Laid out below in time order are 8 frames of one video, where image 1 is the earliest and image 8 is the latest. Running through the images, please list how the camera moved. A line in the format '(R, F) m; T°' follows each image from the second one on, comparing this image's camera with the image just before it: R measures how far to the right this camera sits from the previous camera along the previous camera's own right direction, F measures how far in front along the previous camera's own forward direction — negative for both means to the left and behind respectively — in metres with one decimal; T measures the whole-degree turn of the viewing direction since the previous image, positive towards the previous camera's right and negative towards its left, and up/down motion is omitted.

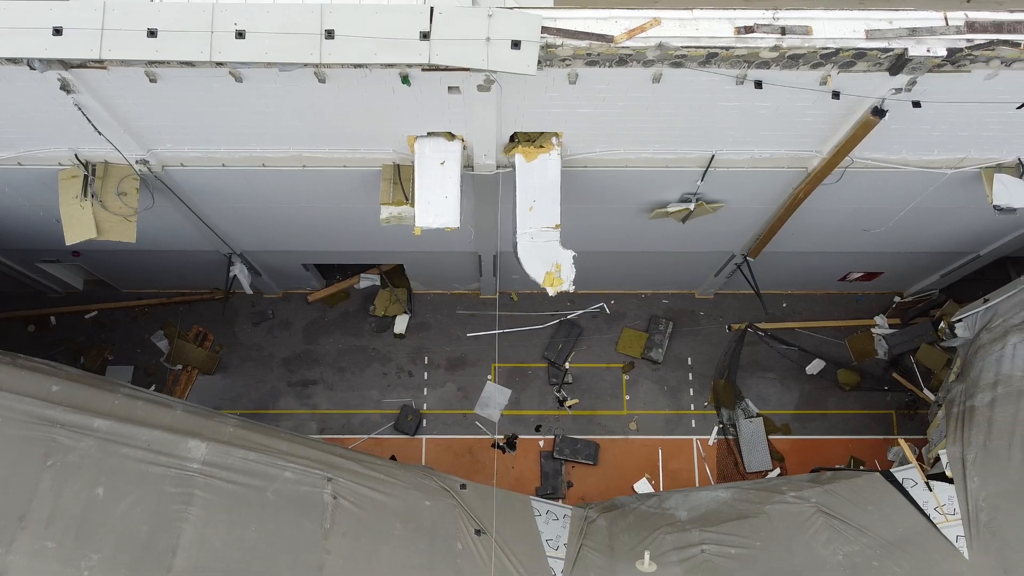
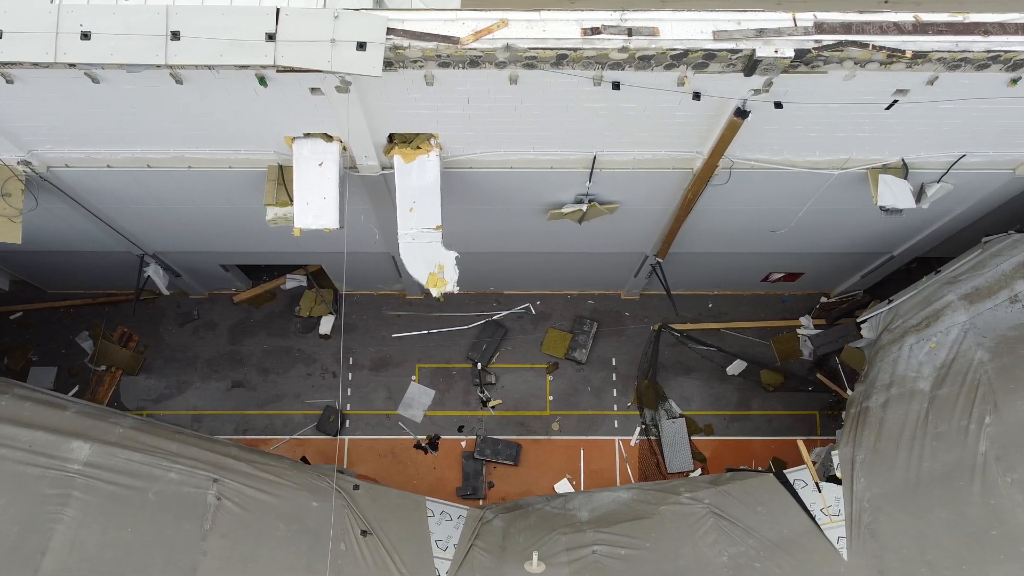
(+1.1, 0.0) m; 0°
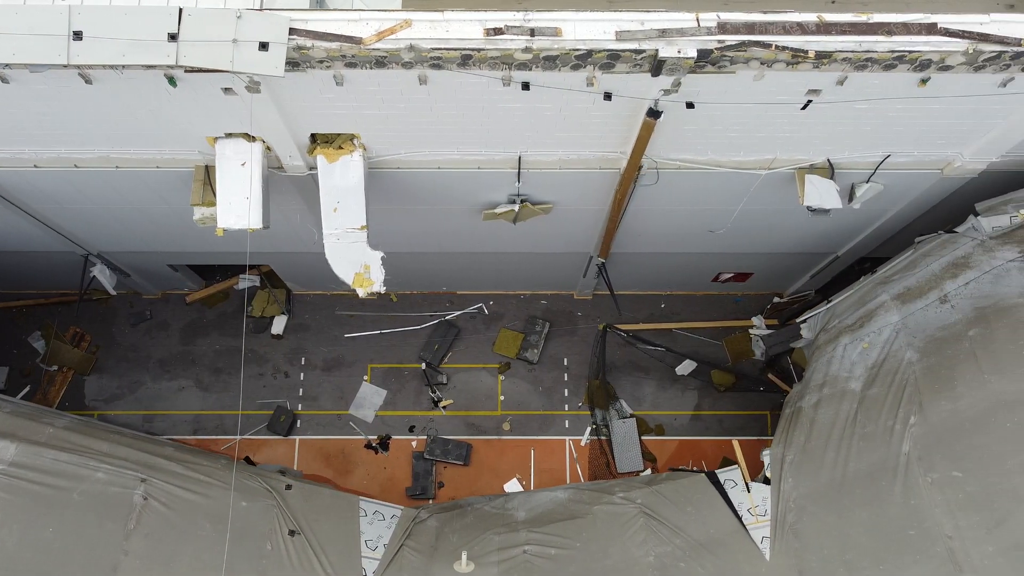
(+0.7, 0.0) m; 0°
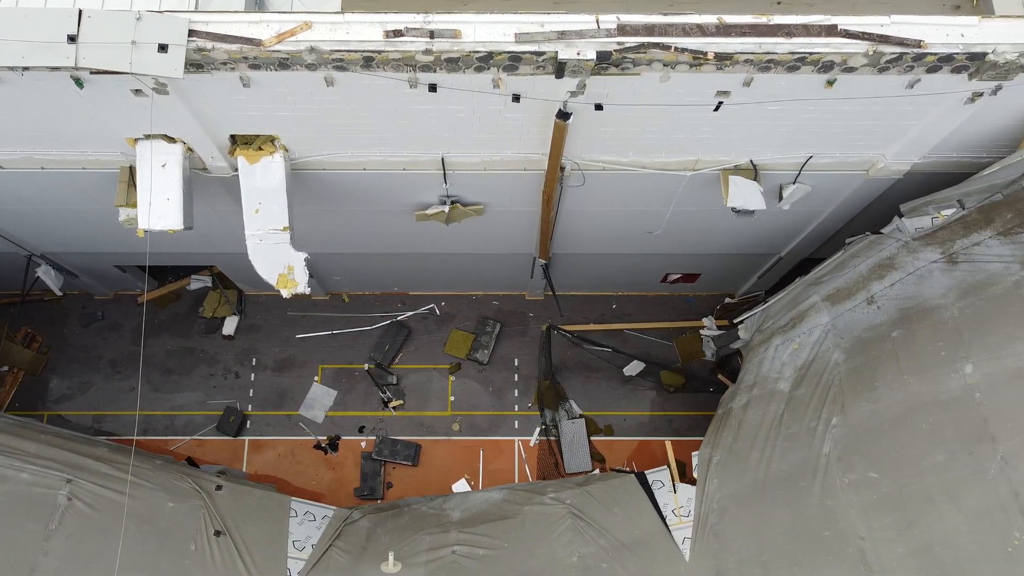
(+0.7, 0.0) m; 0°
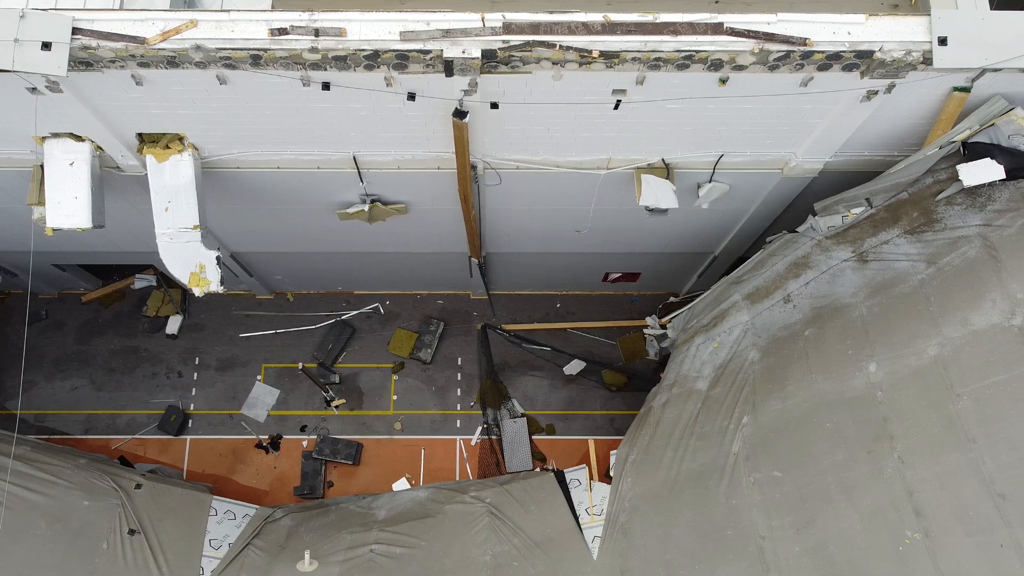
(+0.8, 0.0) m; 0°
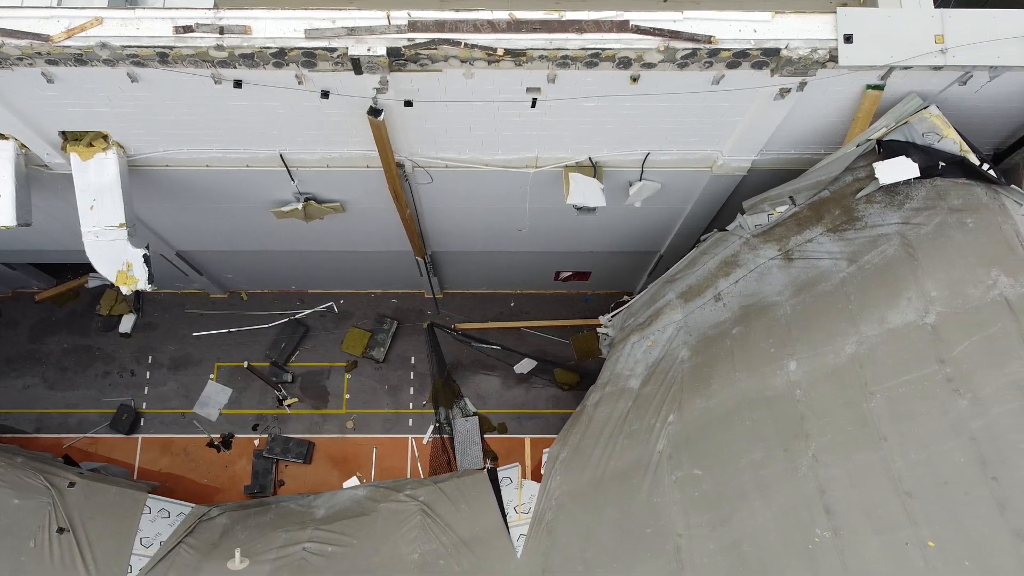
(+0.7, 0.0) m; 0°
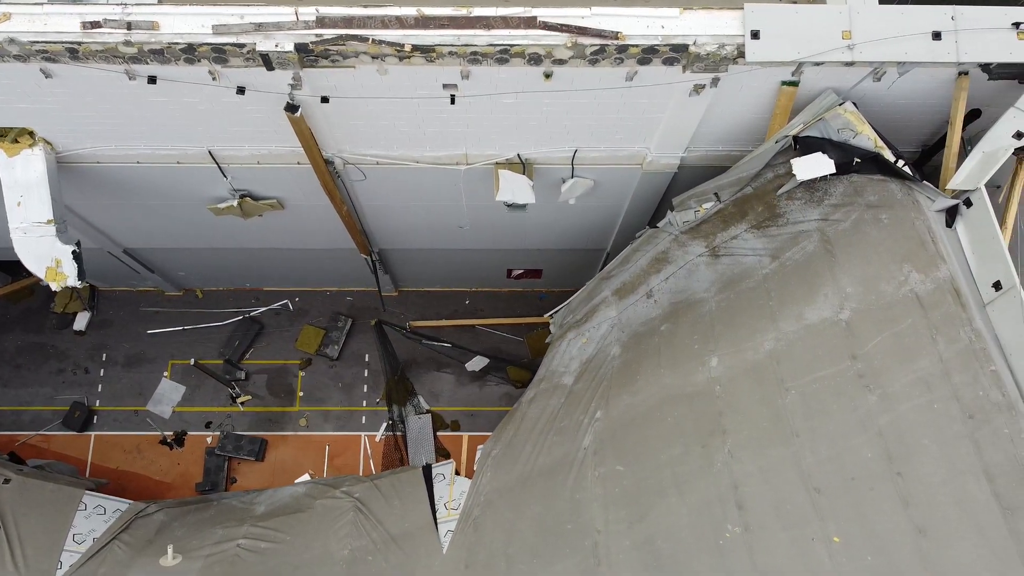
(+0.7, 0.0) m; 0°
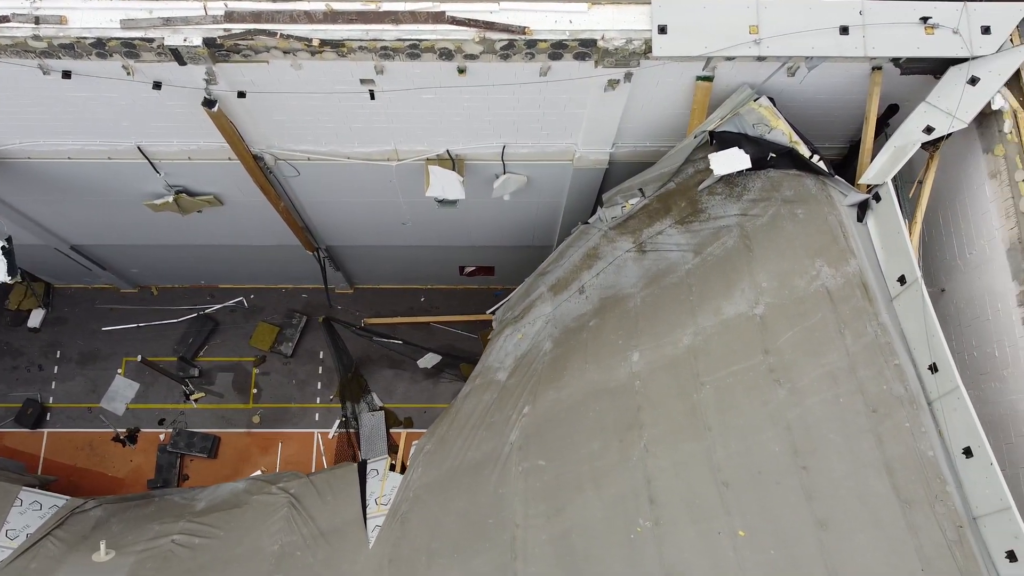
(+0.7, 0.0) m; 0°
